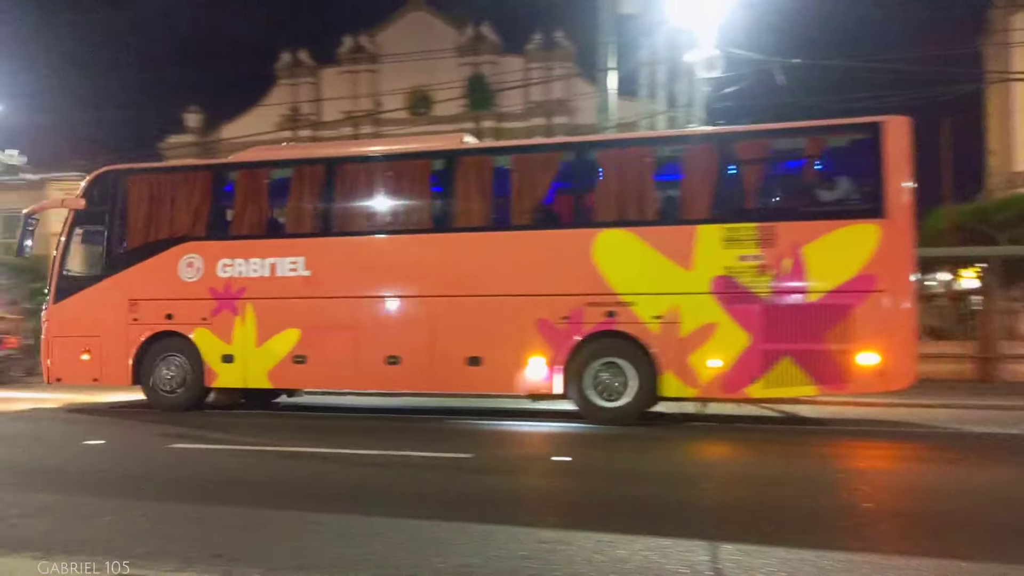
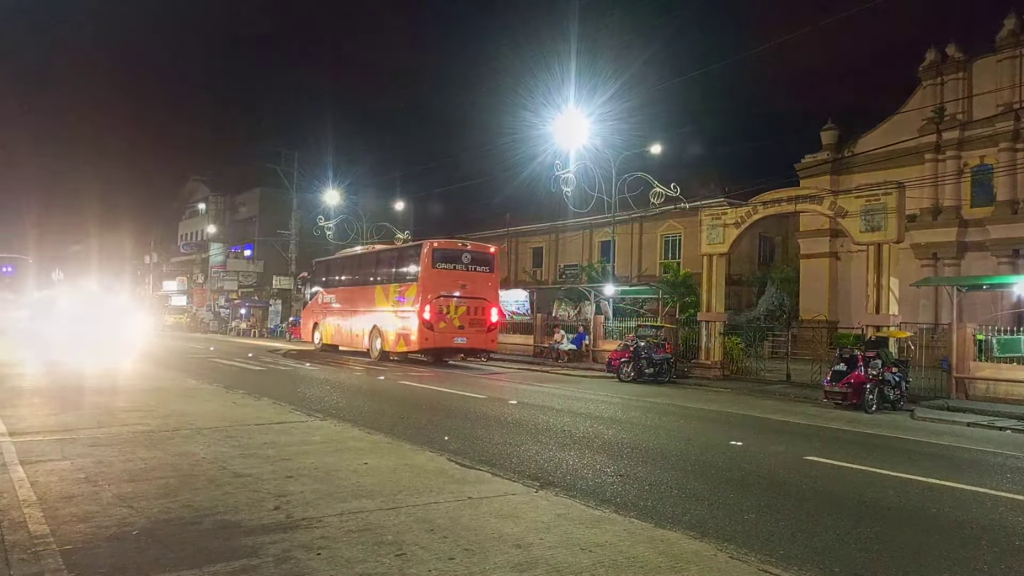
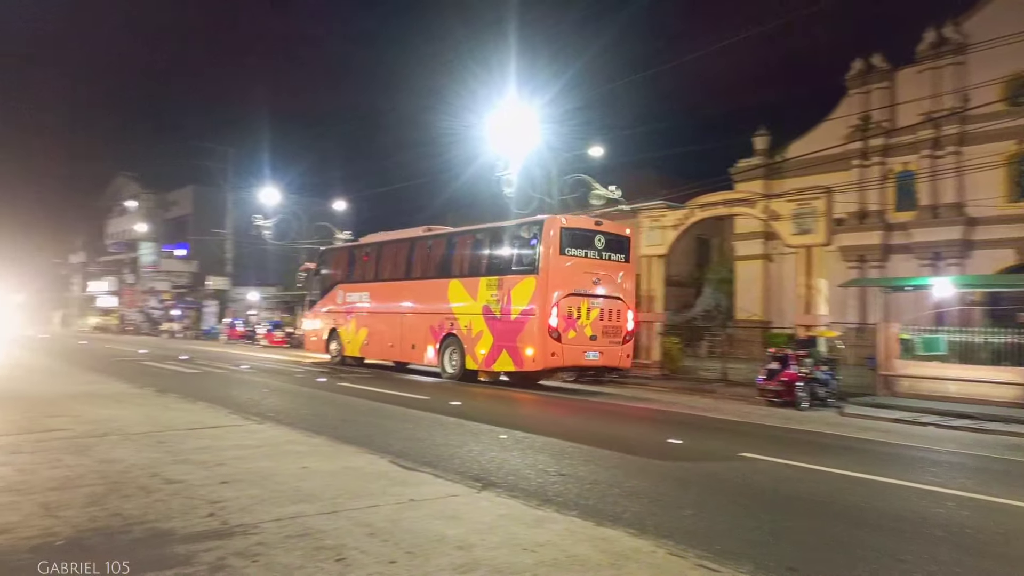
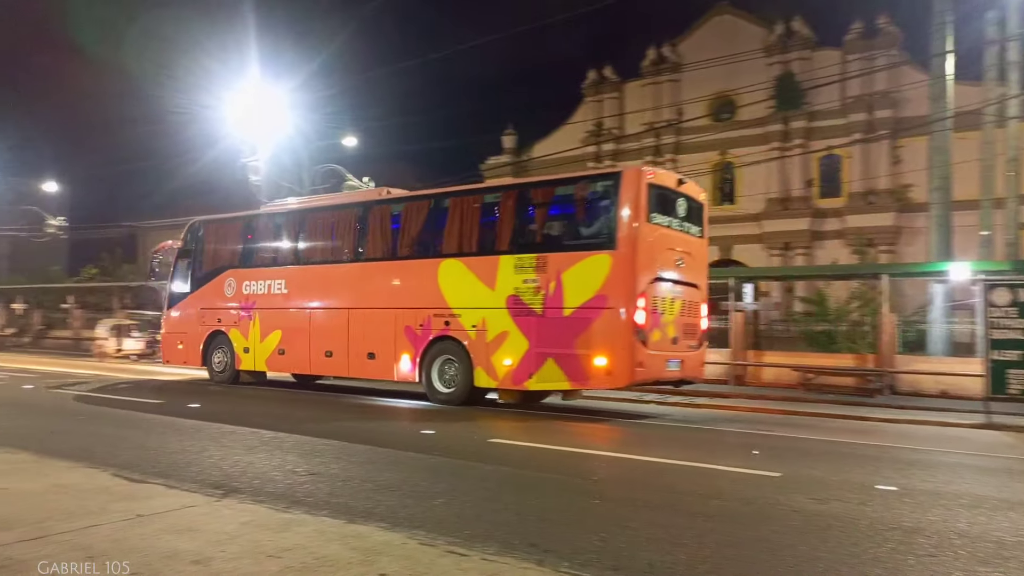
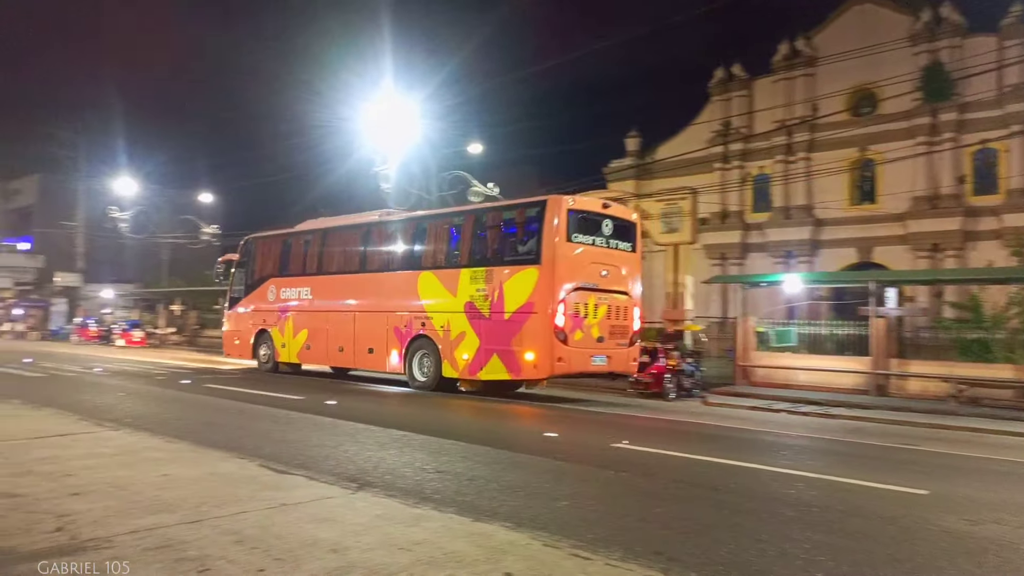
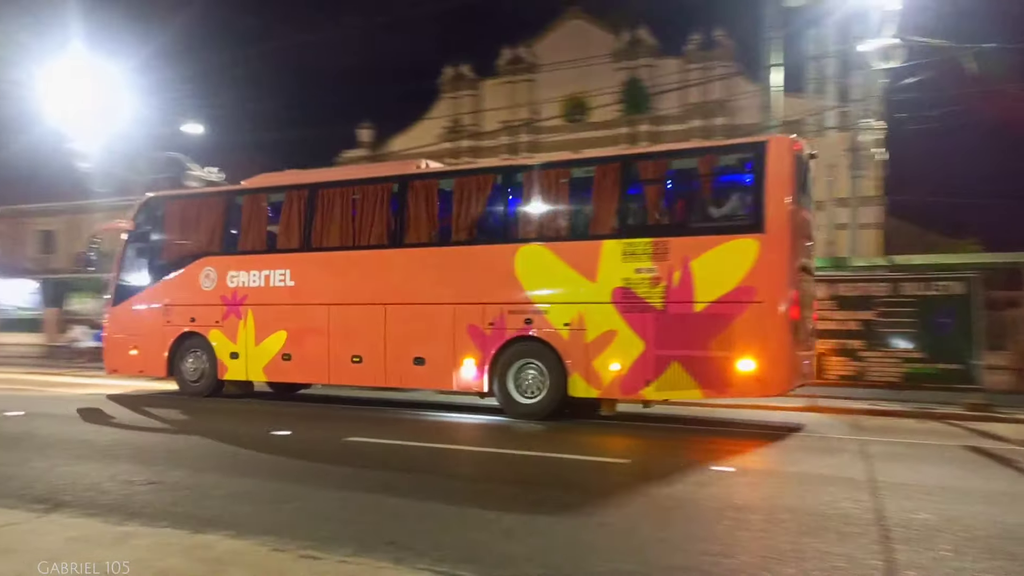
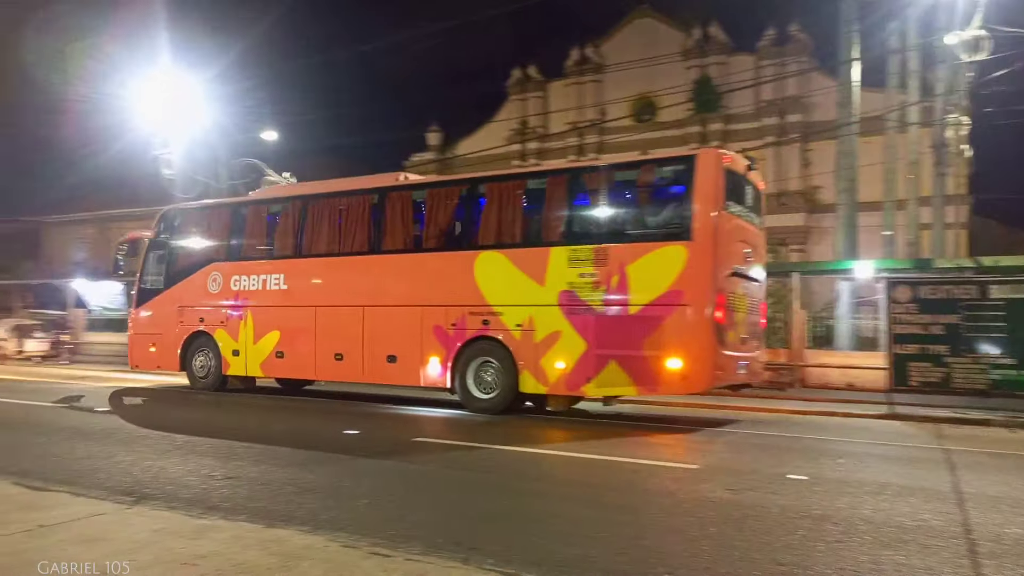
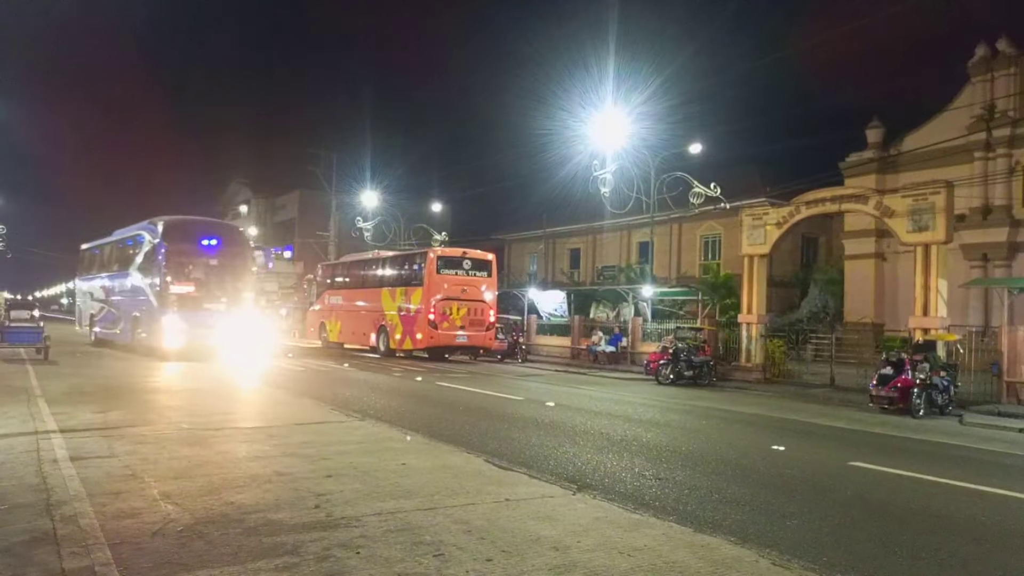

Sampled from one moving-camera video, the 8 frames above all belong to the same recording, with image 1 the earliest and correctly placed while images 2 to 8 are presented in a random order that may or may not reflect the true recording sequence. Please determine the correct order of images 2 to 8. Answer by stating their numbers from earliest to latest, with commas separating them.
6, 7, 4, 5, 3, 2, 8
